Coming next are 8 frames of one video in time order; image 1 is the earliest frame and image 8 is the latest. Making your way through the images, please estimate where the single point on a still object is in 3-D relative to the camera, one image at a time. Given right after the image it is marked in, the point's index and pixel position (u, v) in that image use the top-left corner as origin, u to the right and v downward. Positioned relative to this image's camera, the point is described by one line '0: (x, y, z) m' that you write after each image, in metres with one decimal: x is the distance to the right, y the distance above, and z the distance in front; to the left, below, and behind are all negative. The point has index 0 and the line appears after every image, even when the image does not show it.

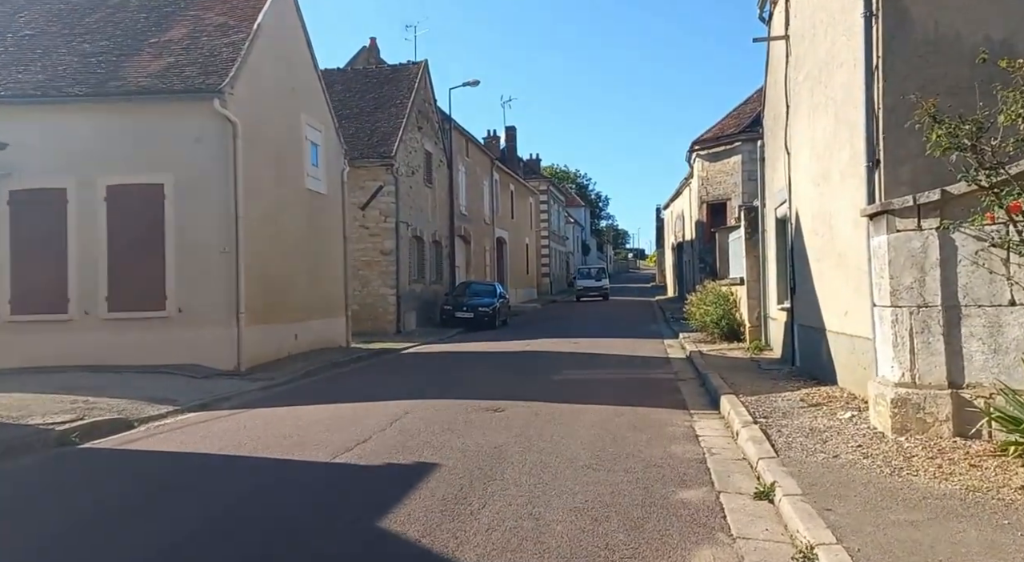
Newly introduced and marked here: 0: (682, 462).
0: (+1.4, -1.5, +6.7) m
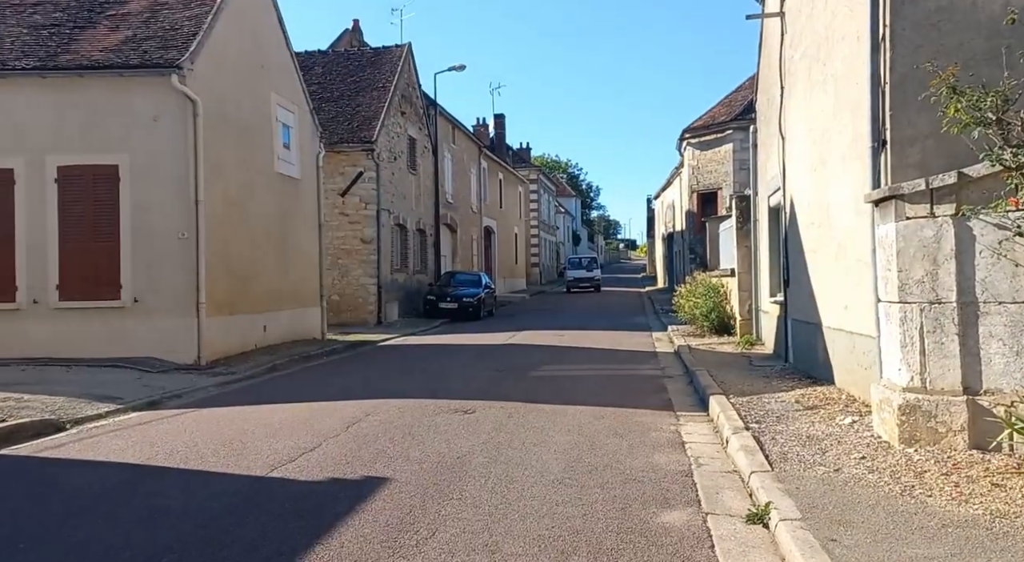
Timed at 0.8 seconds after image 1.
0: (+1.1, -1.4, +6.0) m
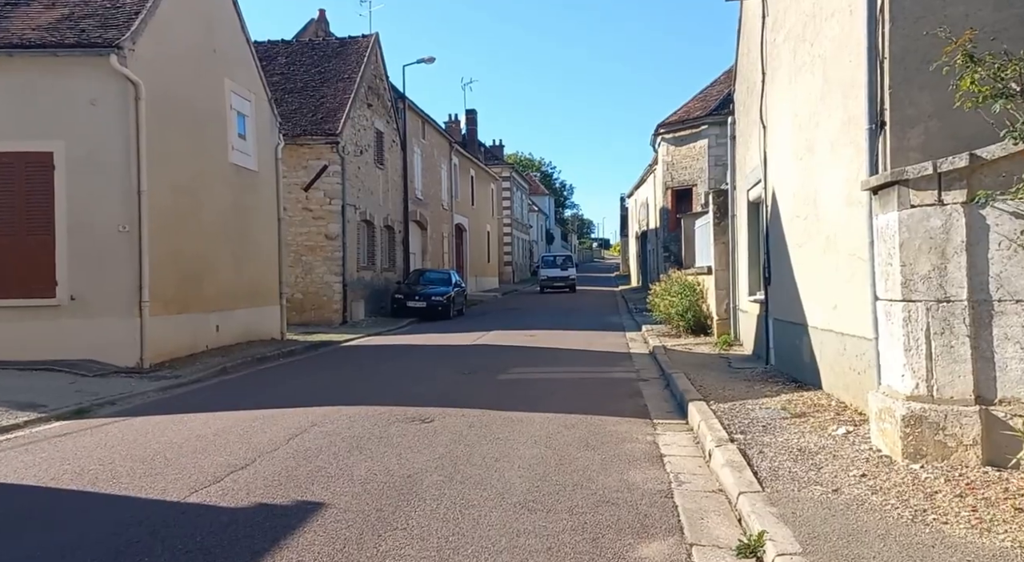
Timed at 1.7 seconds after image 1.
0: (+0.8, -1.4, +5.3) m
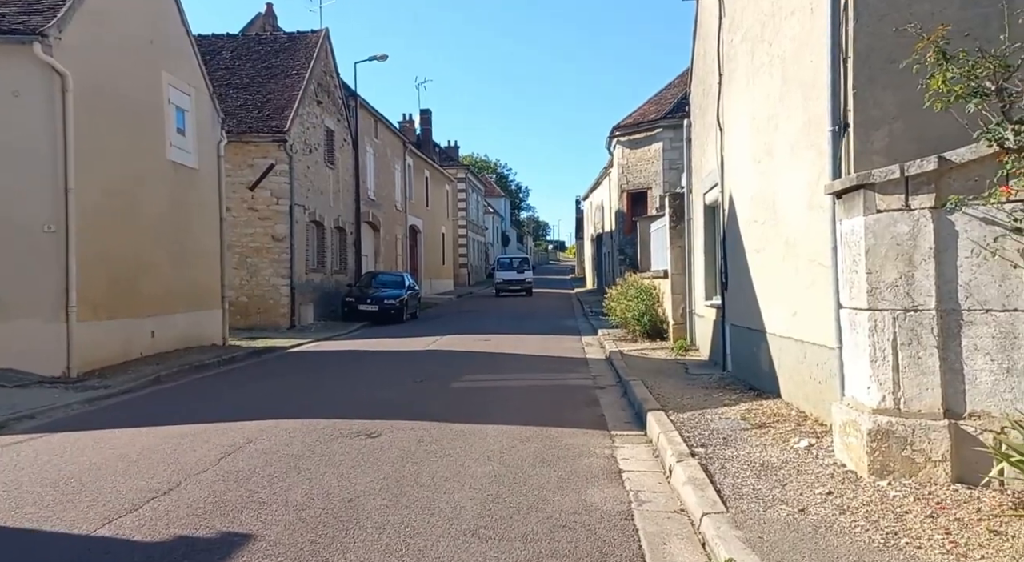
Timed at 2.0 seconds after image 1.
0: (+0.5, -1.4, +5.0) m
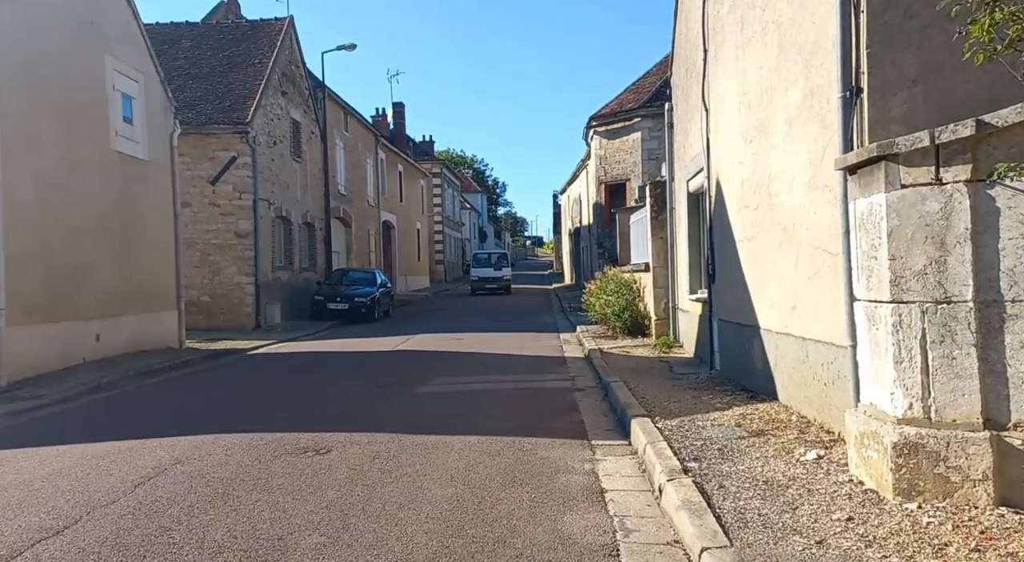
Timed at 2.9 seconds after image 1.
0: (+0.4, -1.4, +4.2) m
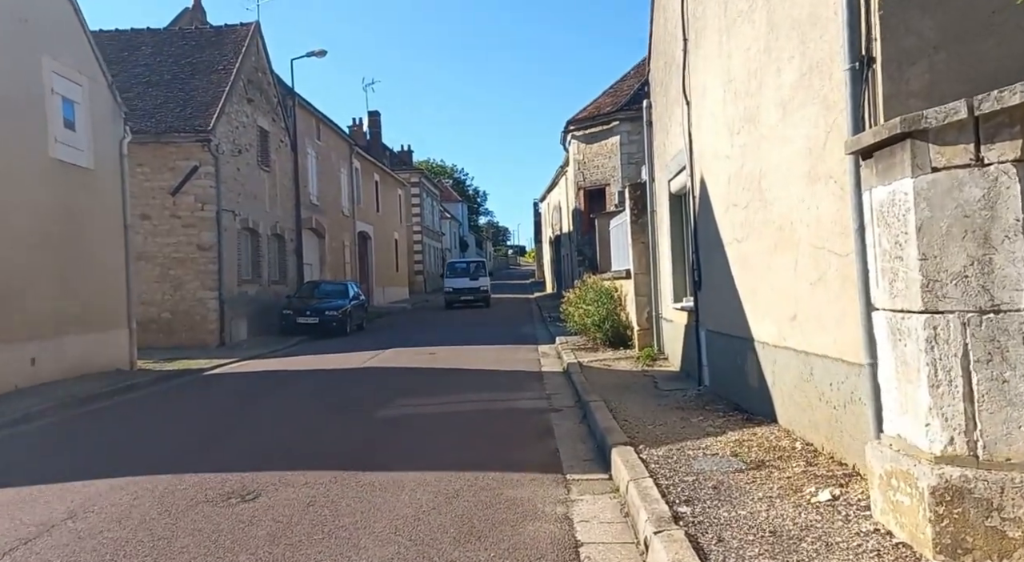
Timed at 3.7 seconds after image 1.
0: (+0.1, -1.4, +3.3) m
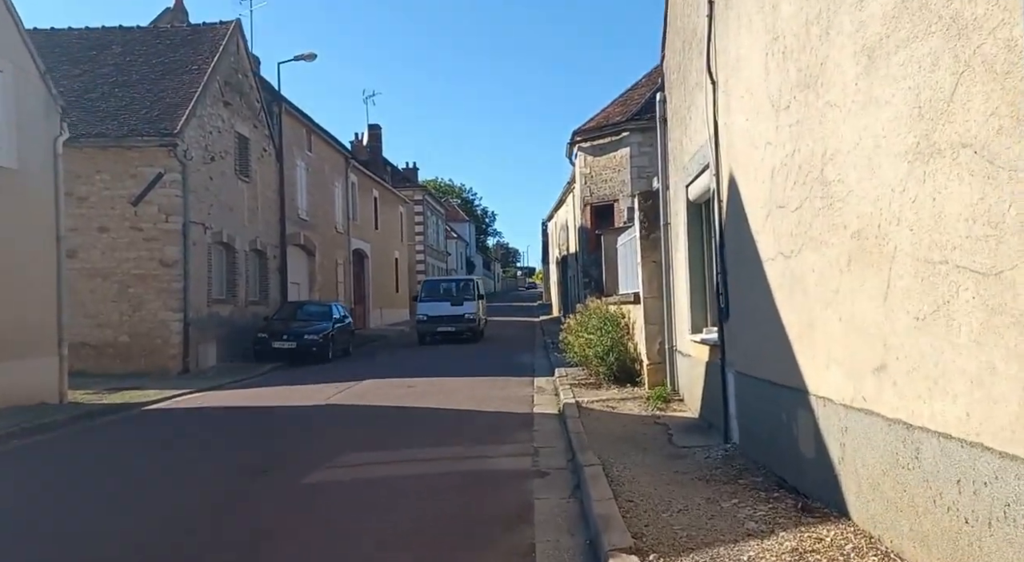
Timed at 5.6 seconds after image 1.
0: (-0.2, -1.5, +1.3) m
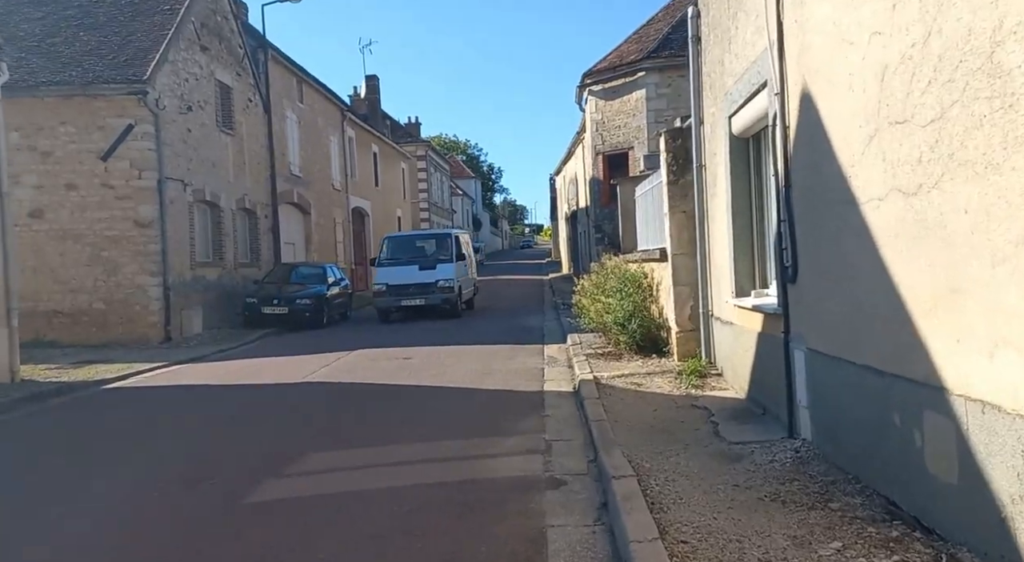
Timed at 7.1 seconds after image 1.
0: (-0.2, -1.5, -0.3) m
